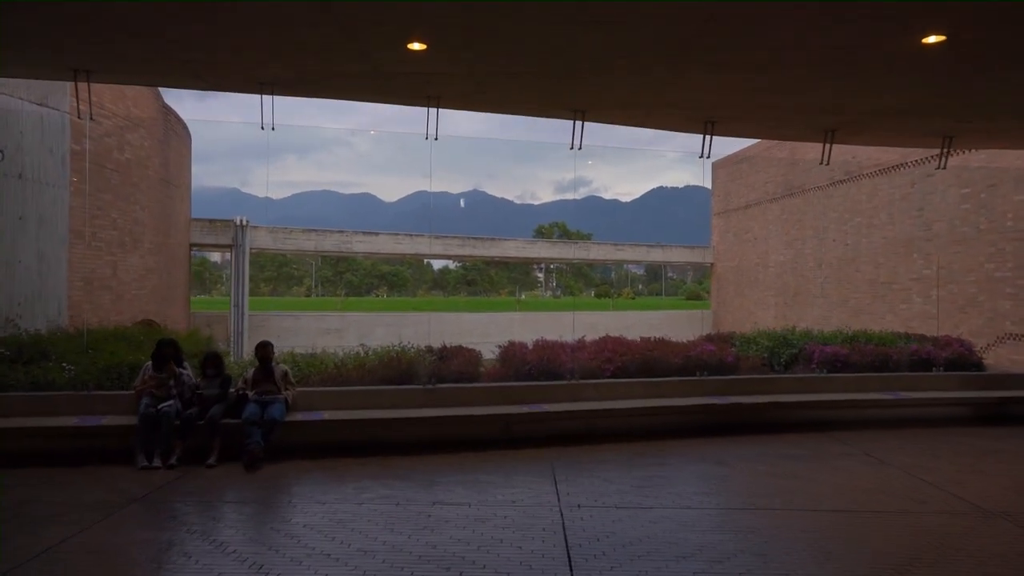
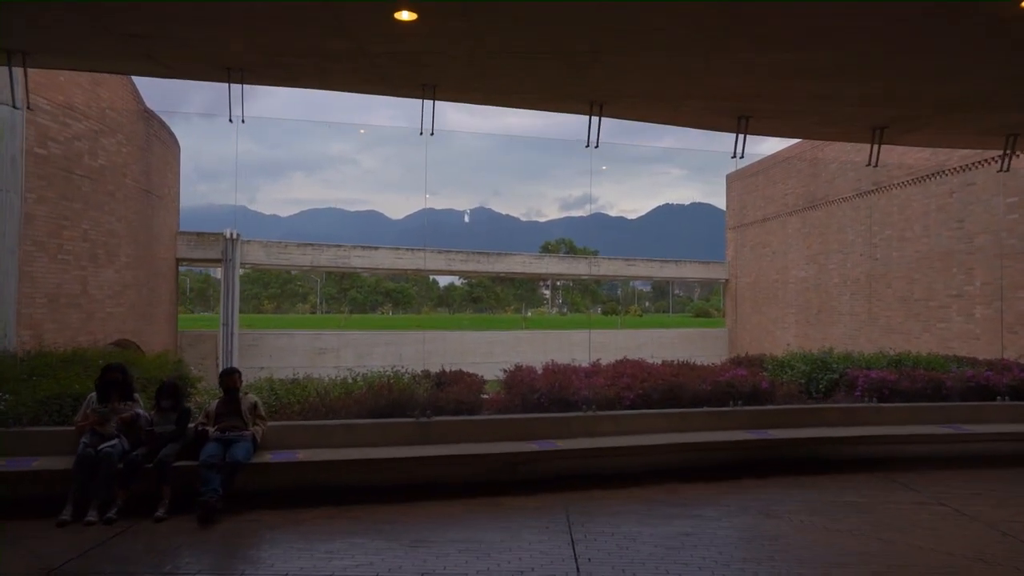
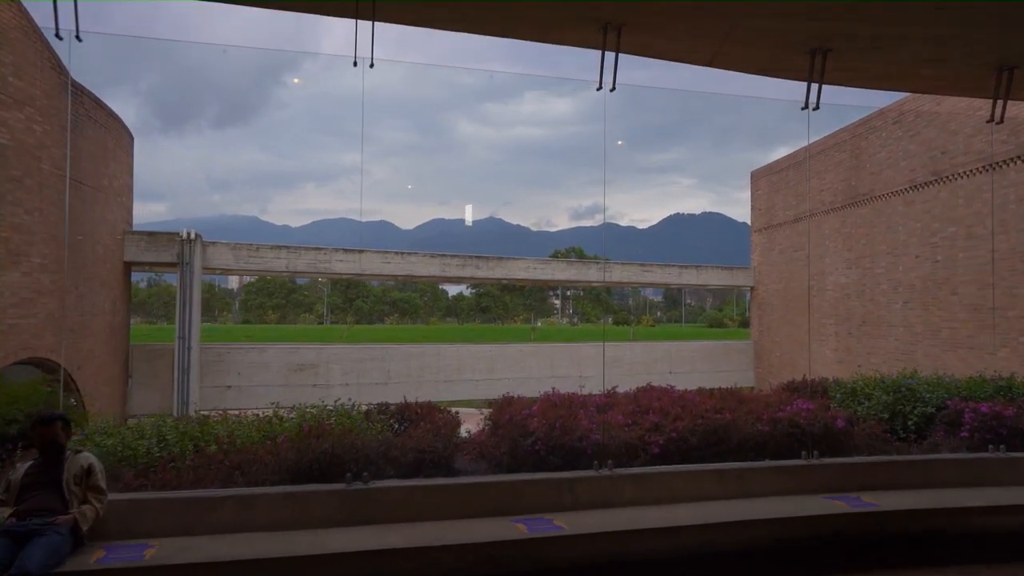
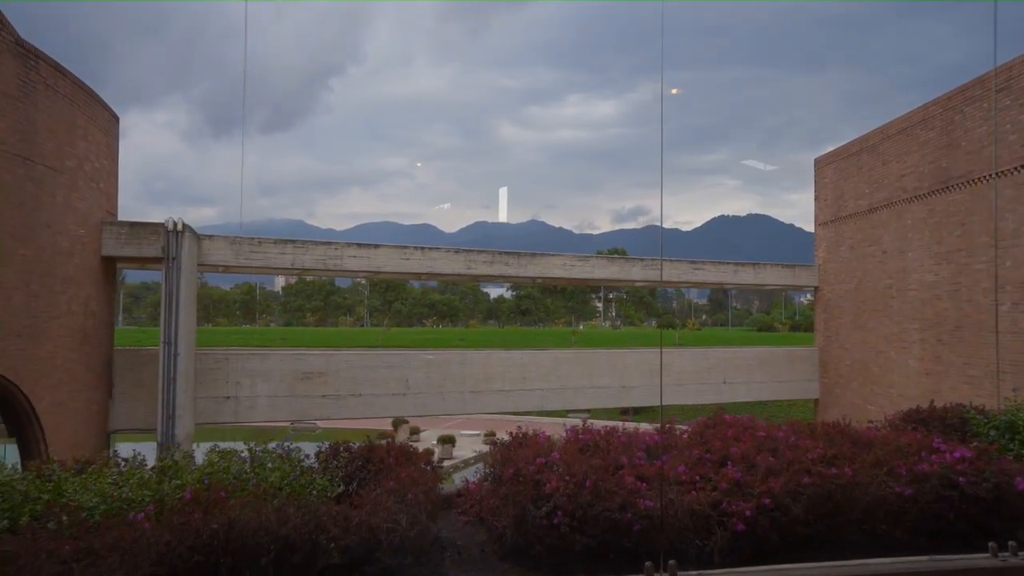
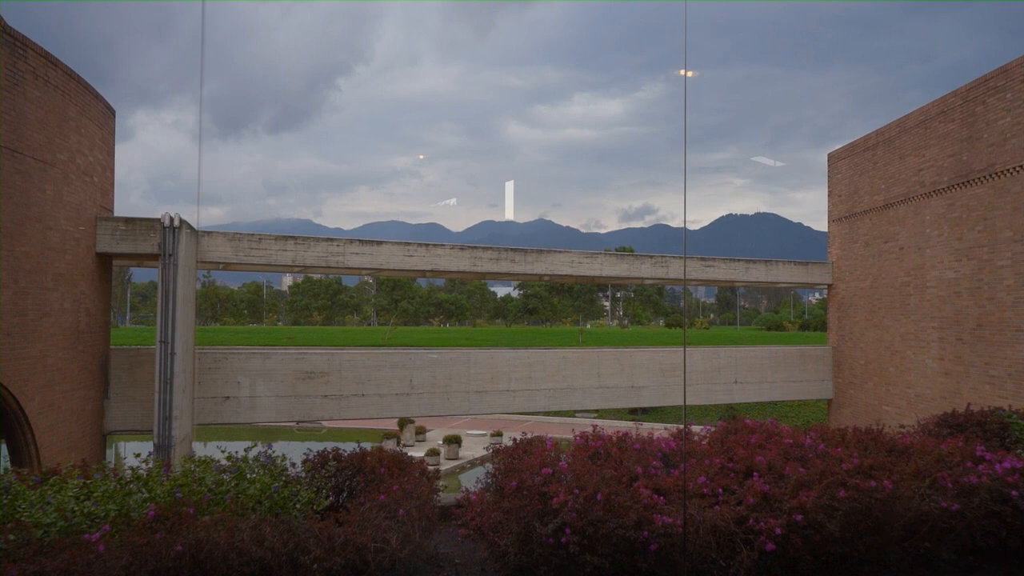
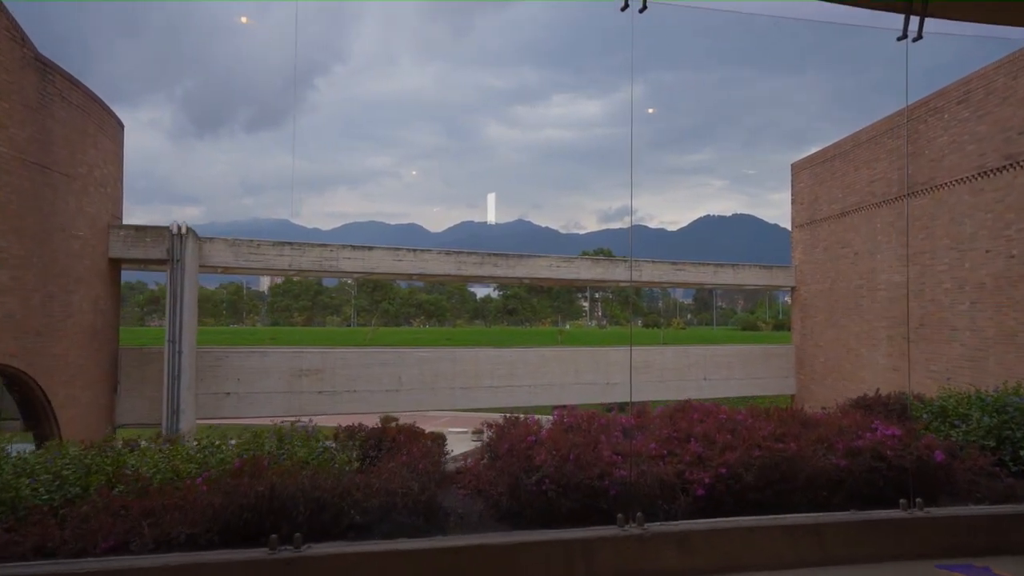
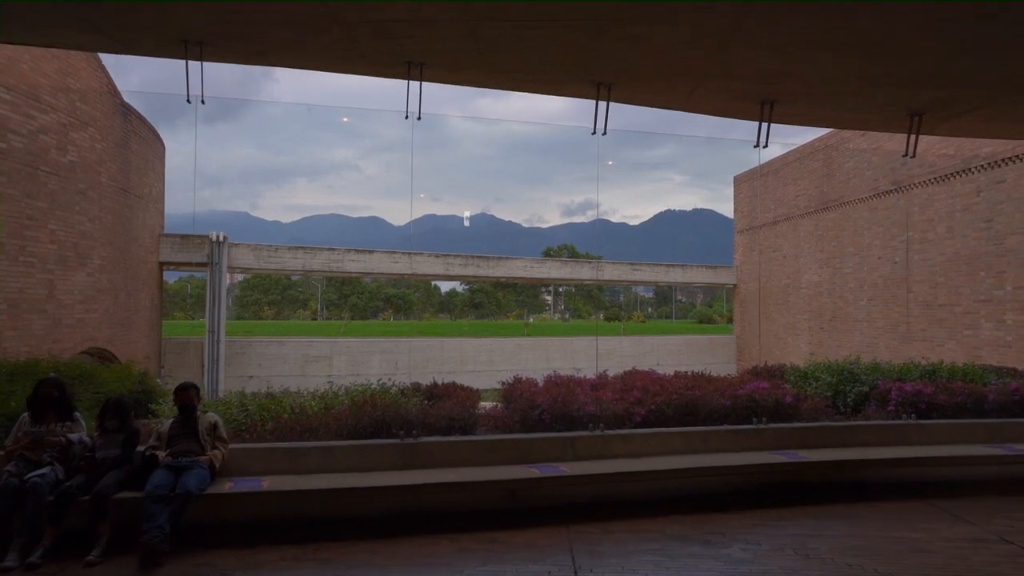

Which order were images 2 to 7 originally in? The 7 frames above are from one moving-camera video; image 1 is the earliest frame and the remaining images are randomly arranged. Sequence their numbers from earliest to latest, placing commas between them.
2, 7, 3, 6, 4, 5
